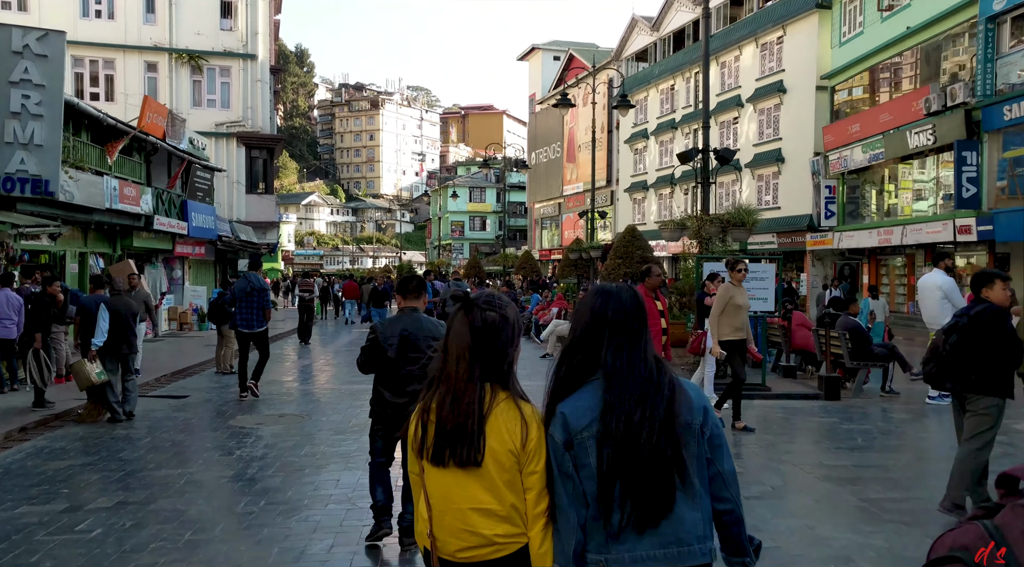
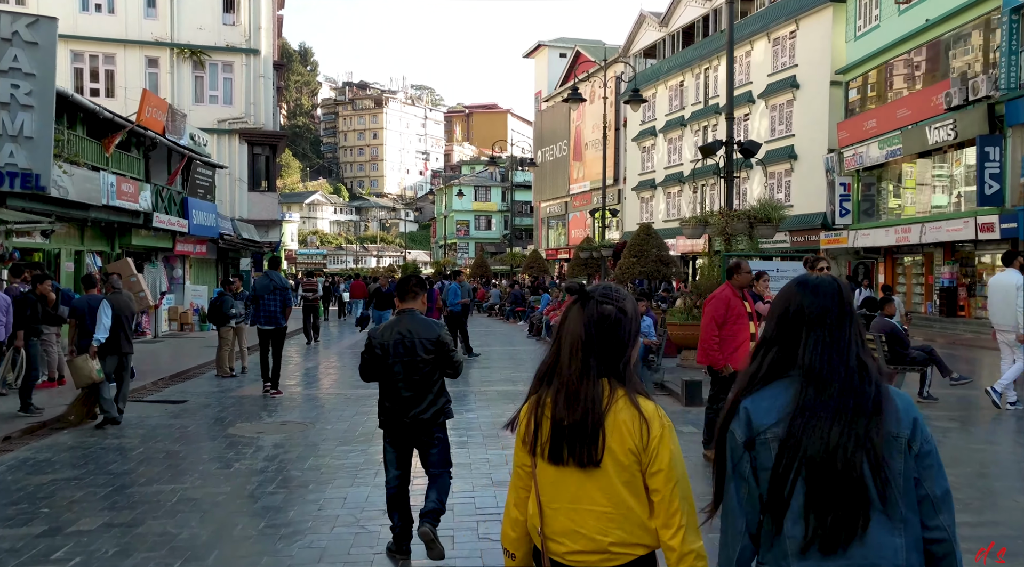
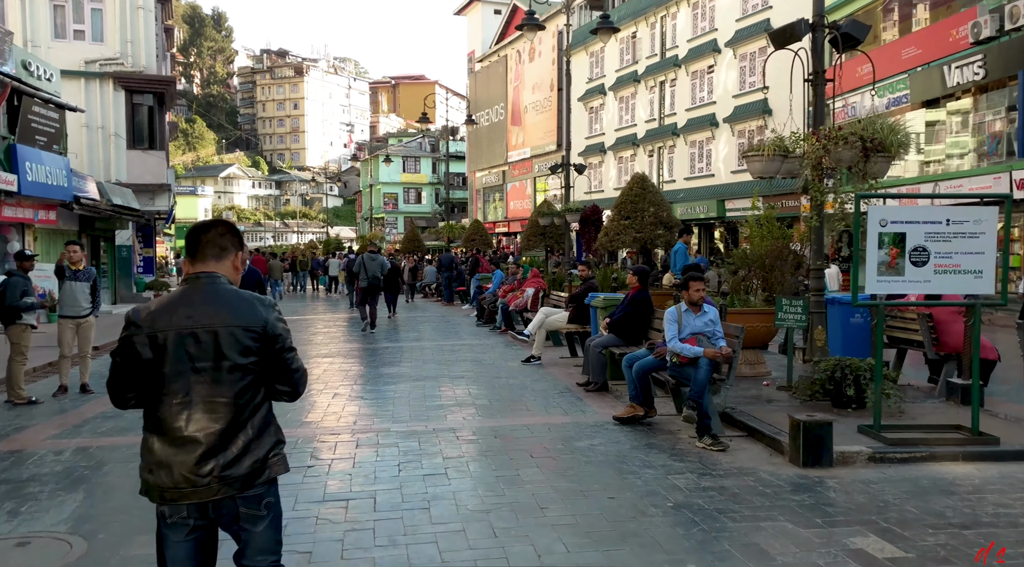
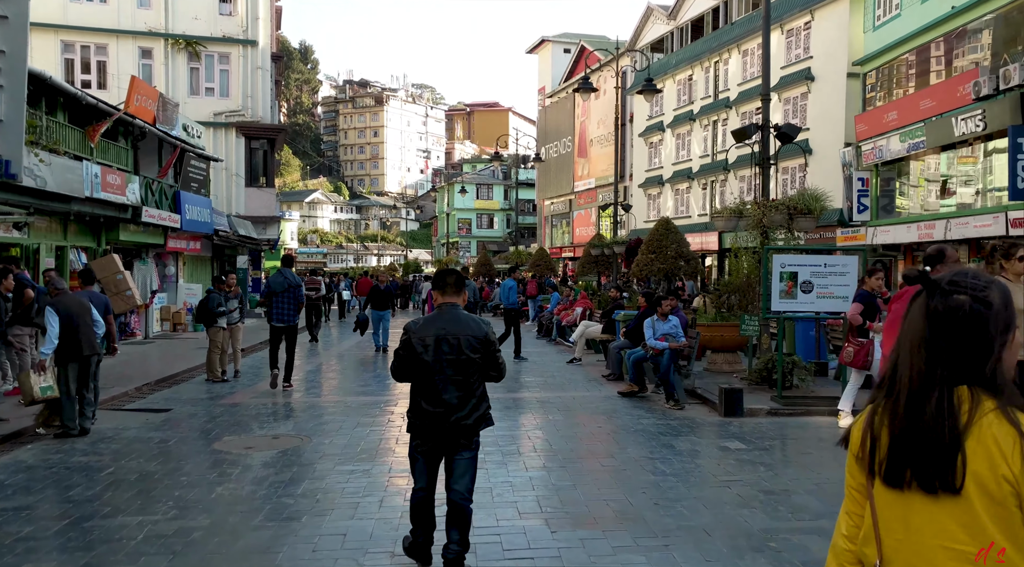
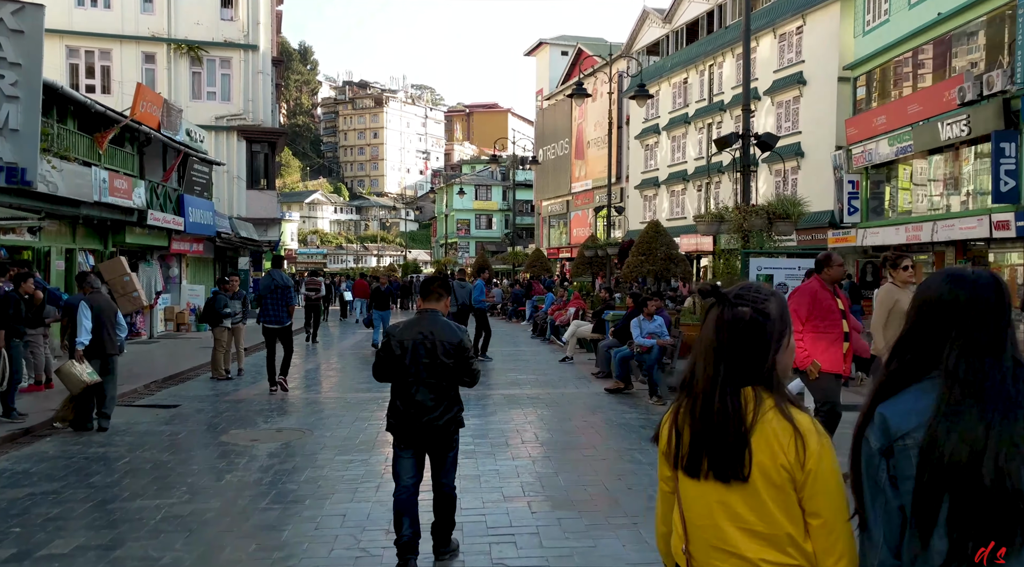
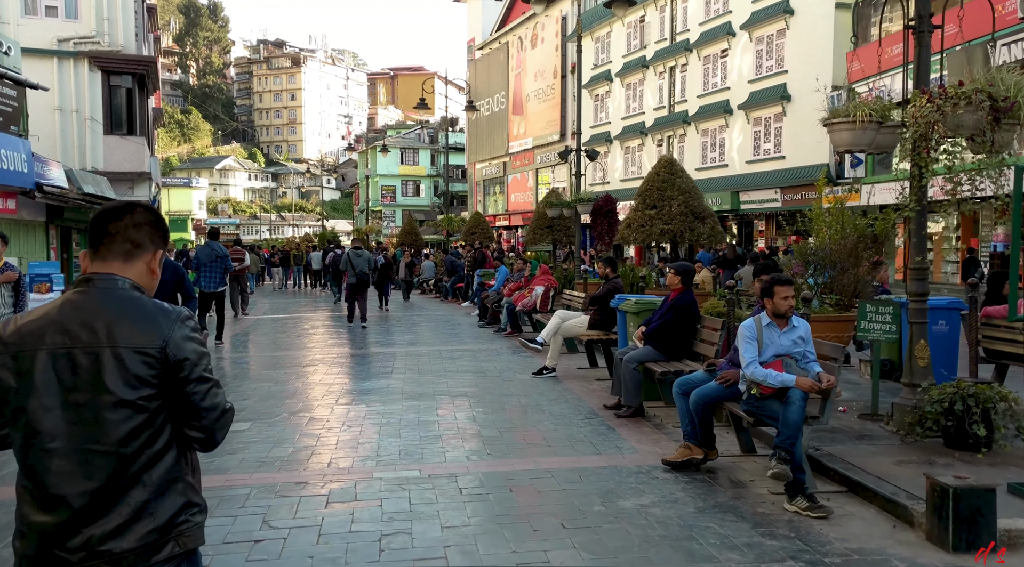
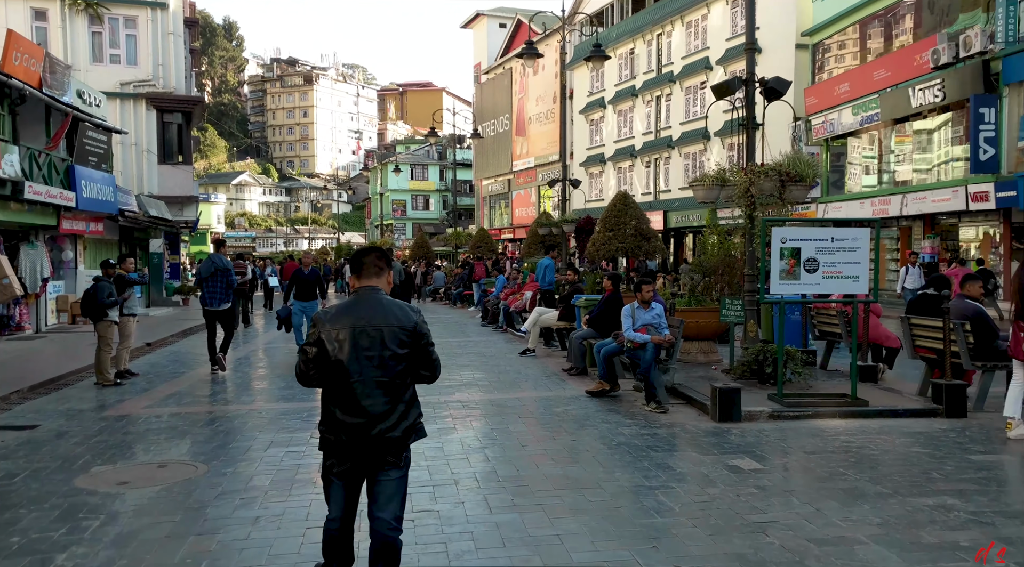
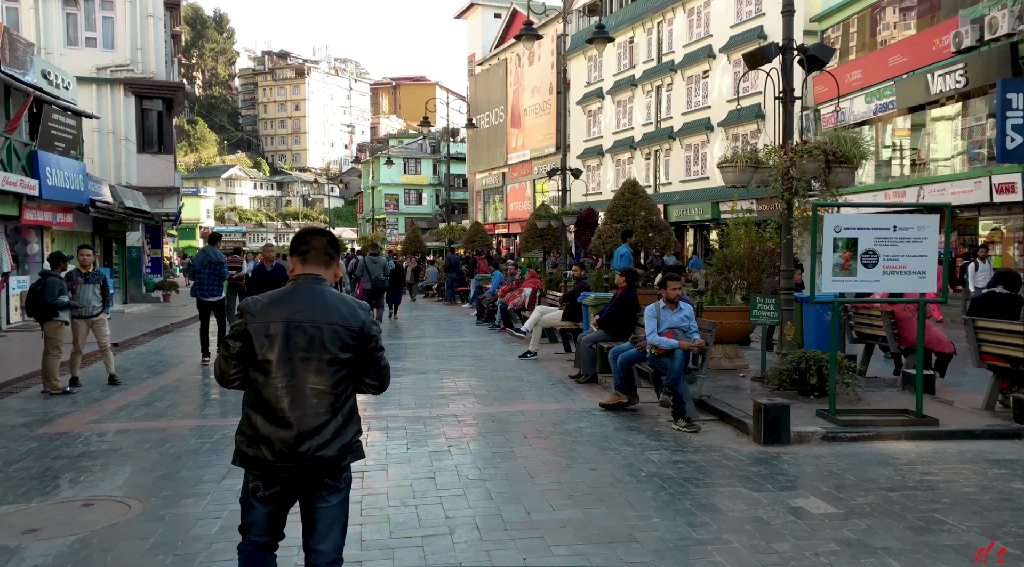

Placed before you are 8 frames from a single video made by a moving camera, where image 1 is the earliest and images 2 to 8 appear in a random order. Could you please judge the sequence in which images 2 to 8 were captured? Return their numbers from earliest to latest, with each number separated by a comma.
2, 5, 4, 7, 8, 3, 6
